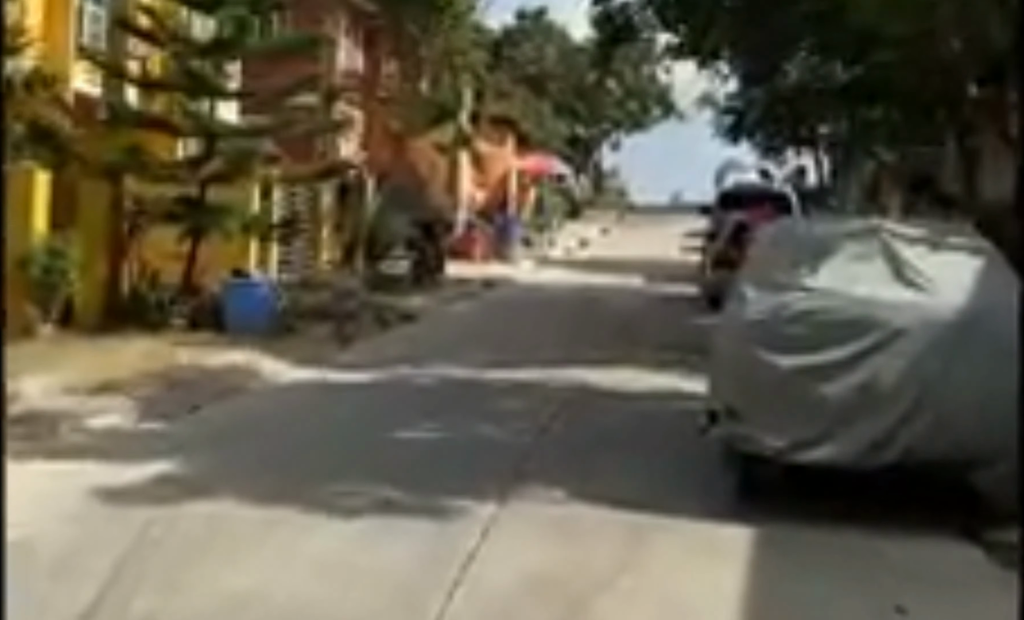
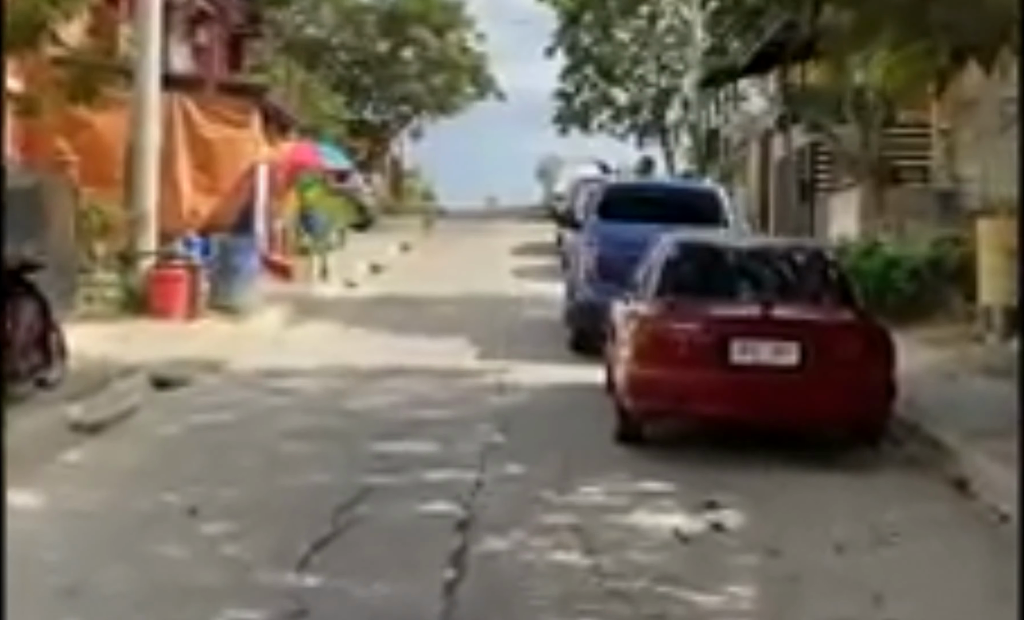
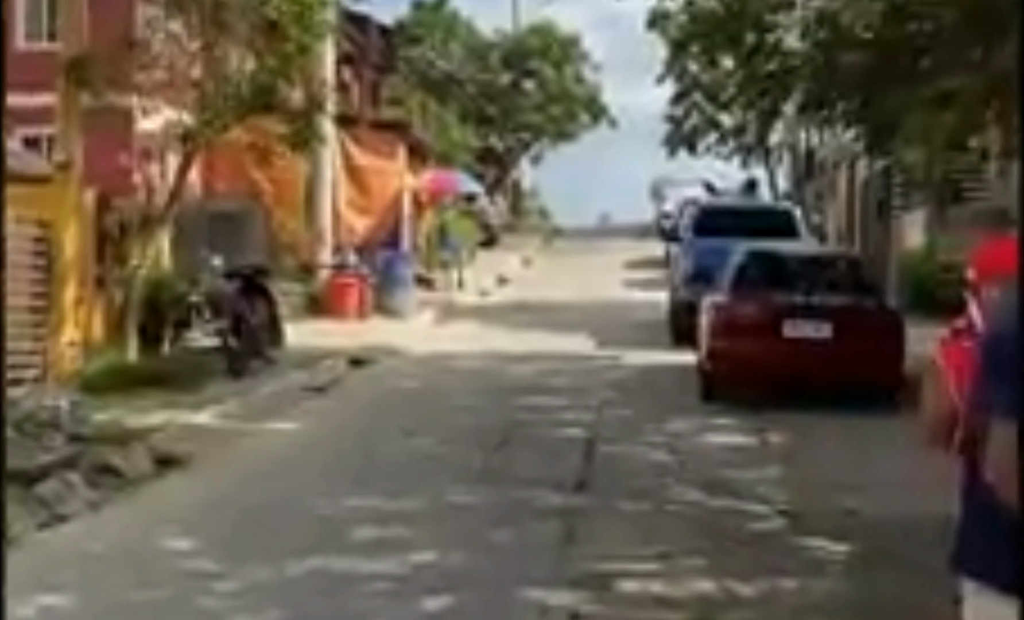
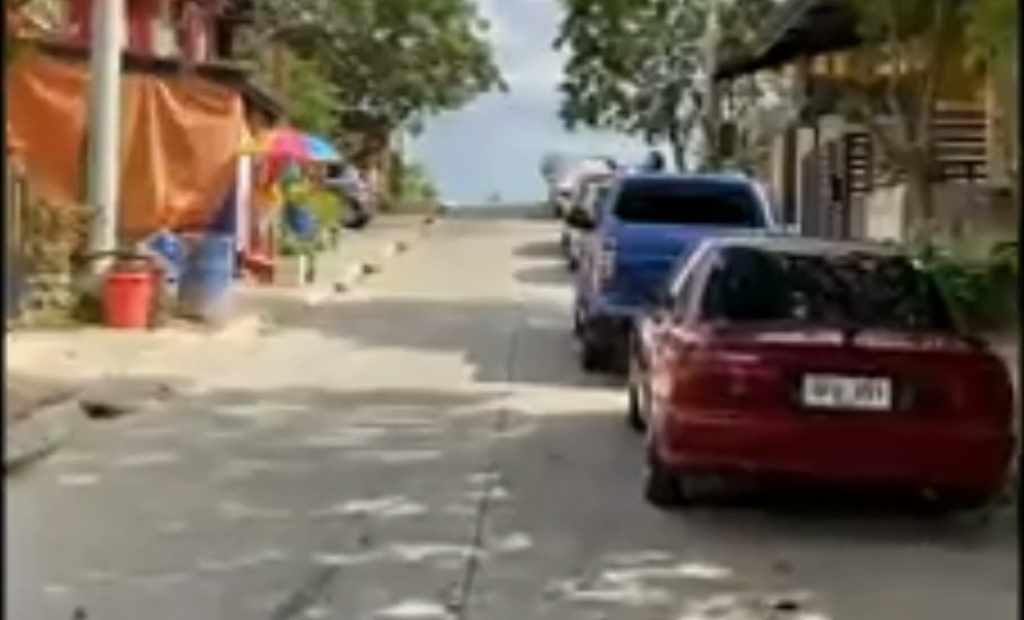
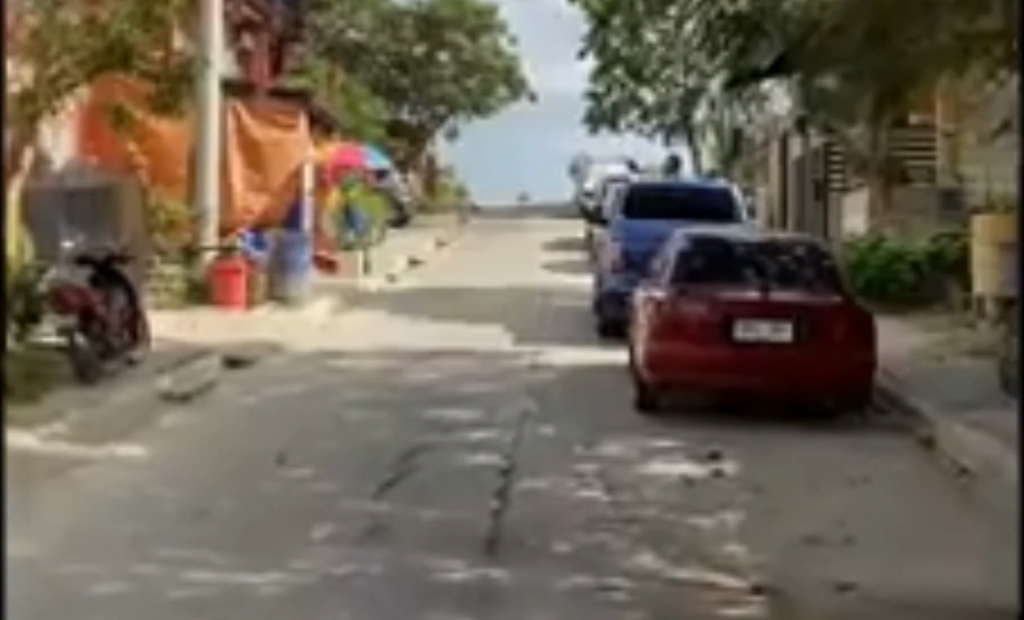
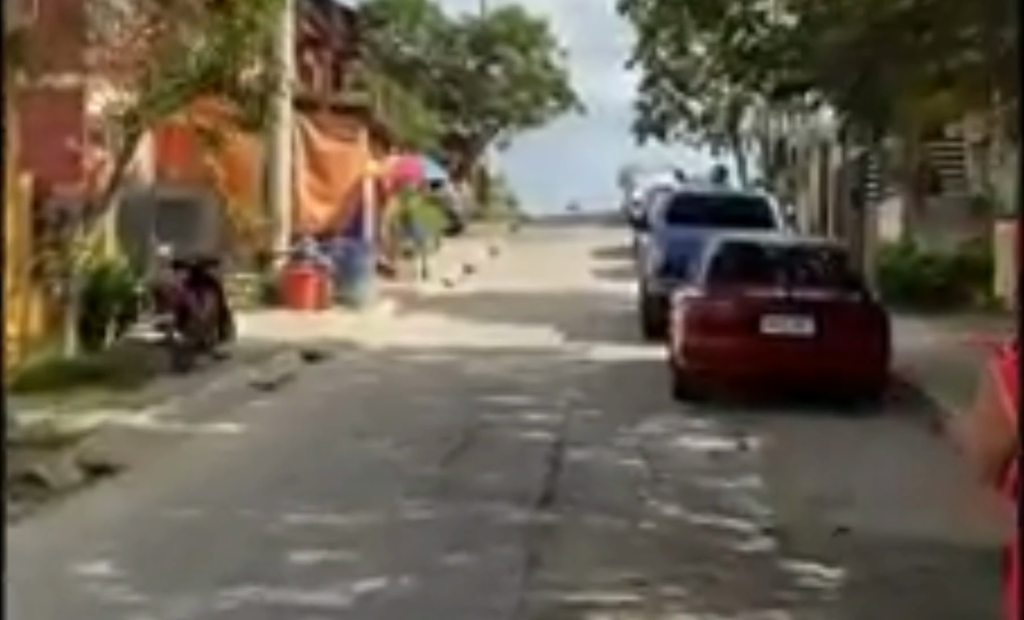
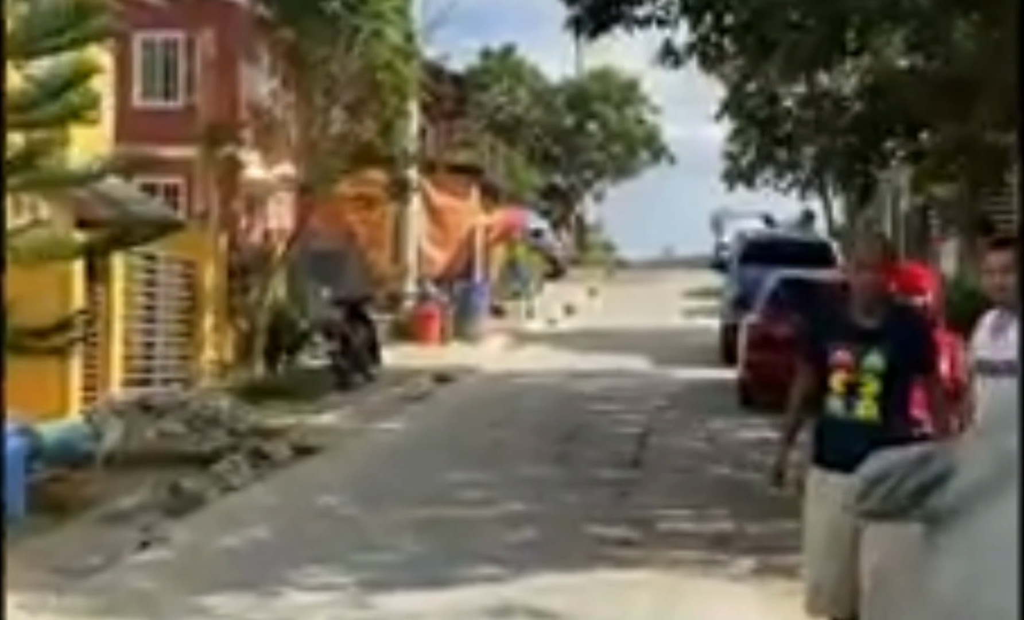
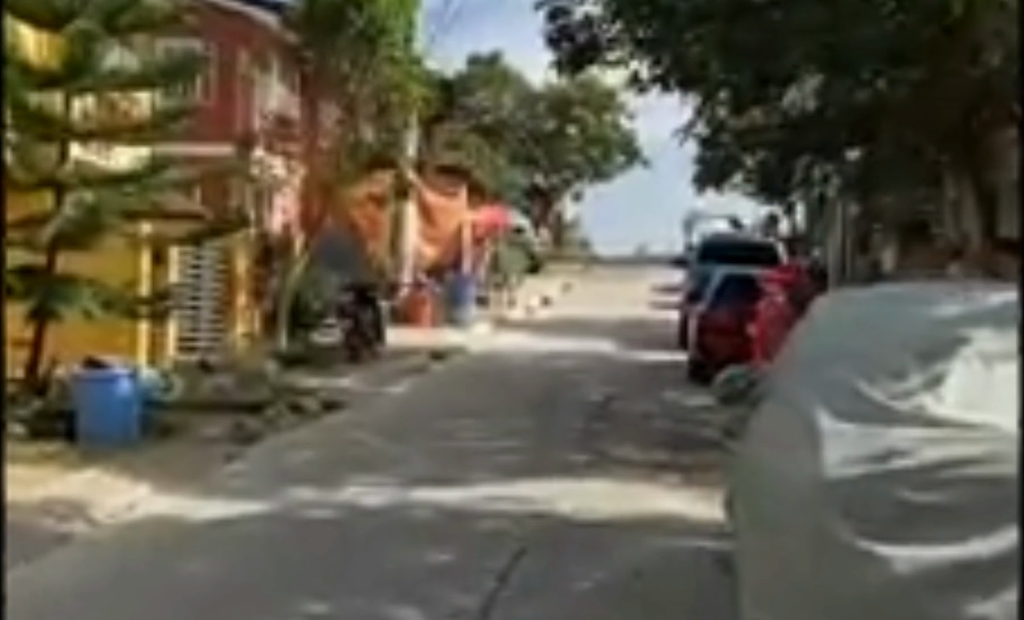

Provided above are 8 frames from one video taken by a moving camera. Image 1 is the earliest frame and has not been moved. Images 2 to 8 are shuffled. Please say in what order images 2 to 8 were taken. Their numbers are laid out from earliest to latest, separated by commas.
8, 7, 3, 6, 5, 2, 4
